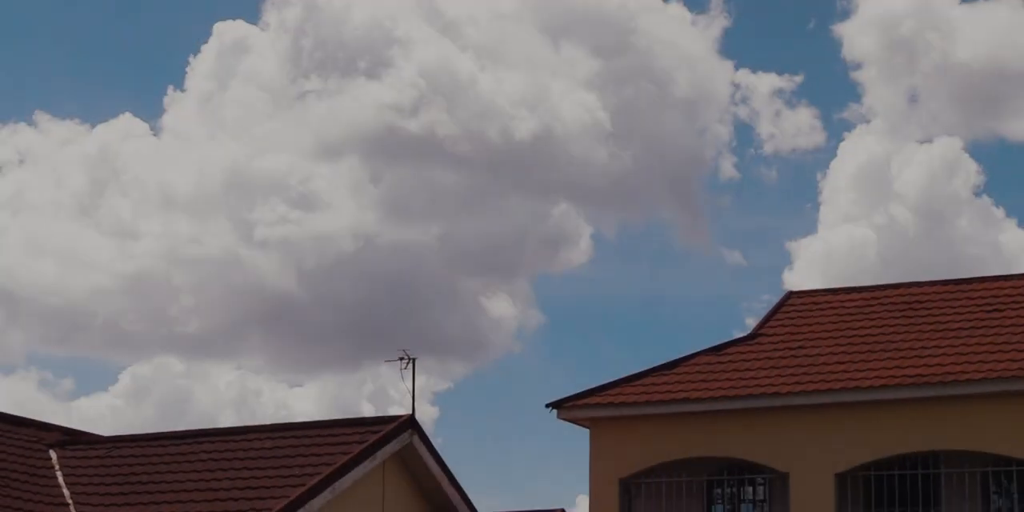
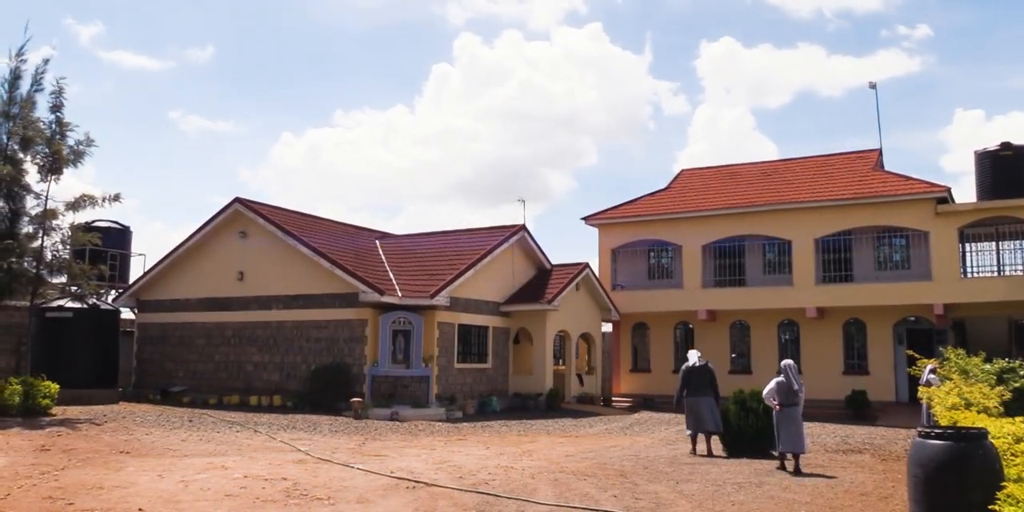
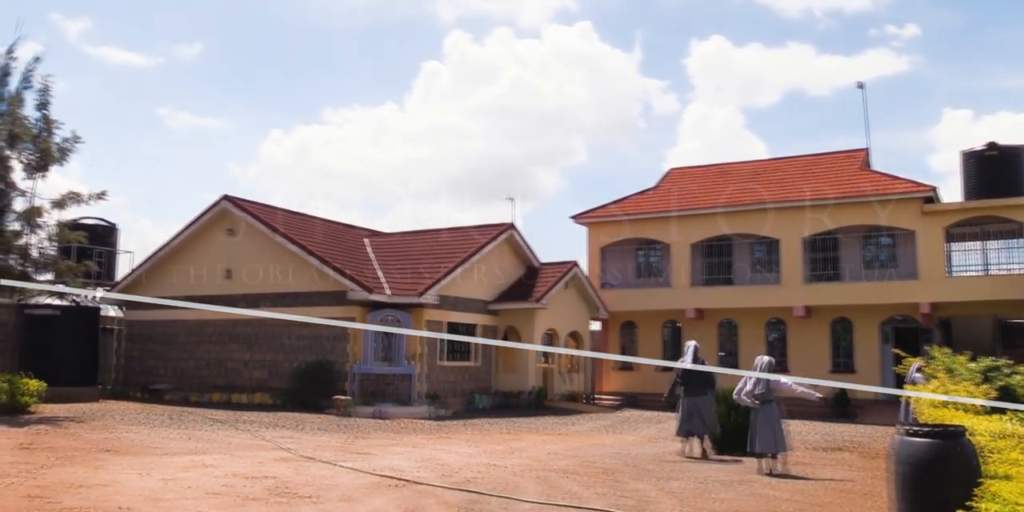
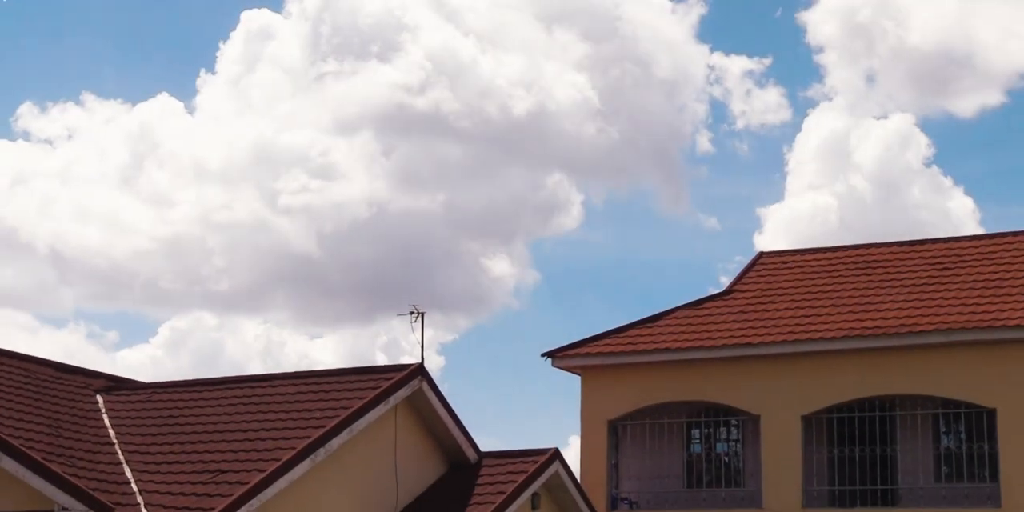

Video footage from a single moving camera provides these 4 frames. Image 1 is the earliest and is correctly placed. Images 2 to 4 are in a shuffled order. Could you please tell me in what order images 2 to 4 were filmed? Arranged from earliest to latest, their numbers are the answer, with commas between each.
4, 3, 2
